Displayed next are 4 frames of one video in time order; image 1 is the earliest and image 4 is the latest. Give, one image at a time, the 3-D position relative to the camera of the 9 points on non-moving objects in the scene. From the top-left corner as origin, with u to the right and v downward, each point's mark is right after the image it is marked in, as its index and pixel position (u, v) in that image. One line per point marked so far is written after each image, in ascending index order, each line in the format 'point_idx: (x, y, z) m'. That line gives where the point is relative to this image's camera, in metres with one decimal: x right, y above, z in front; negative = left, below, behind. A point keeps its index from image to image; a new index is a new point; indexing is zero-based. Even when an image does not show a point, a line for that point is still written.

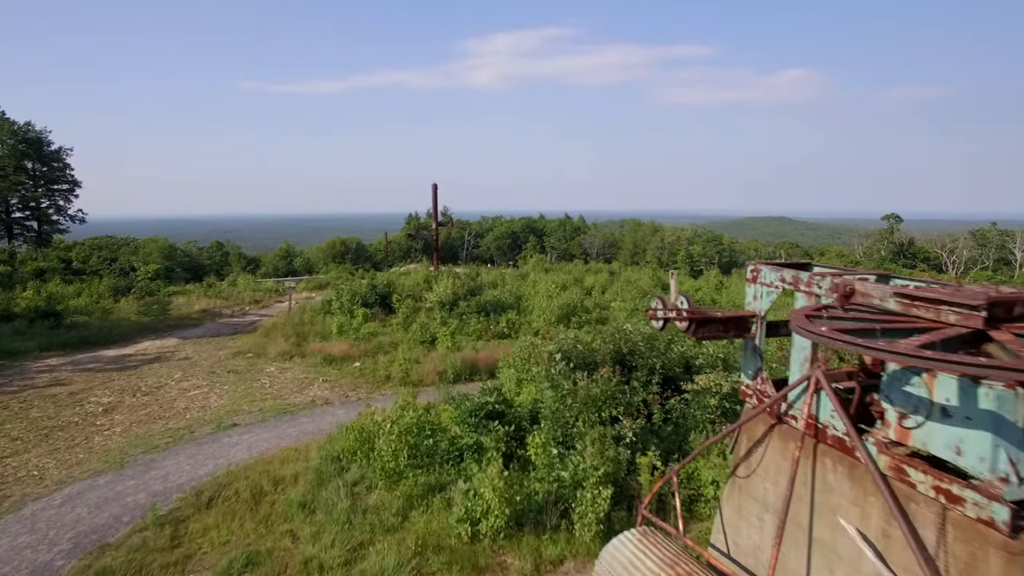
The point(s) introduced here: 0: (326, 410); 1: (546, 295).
0: (-1.7, -1.1, +6.8) m
1: (+0.6, -0.2, +12.9) m
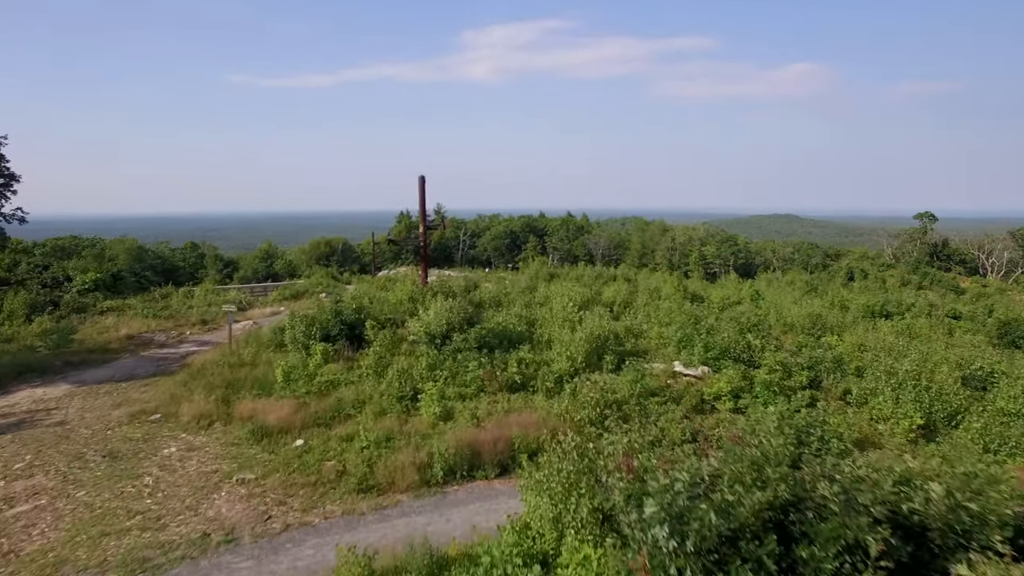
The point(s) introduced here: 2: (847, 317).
0: (-1.5, -1.4, +3.9) m
1: (+0.7, -0.5, +10.0) m
2: (+6.7, -0.6, +14.9) m
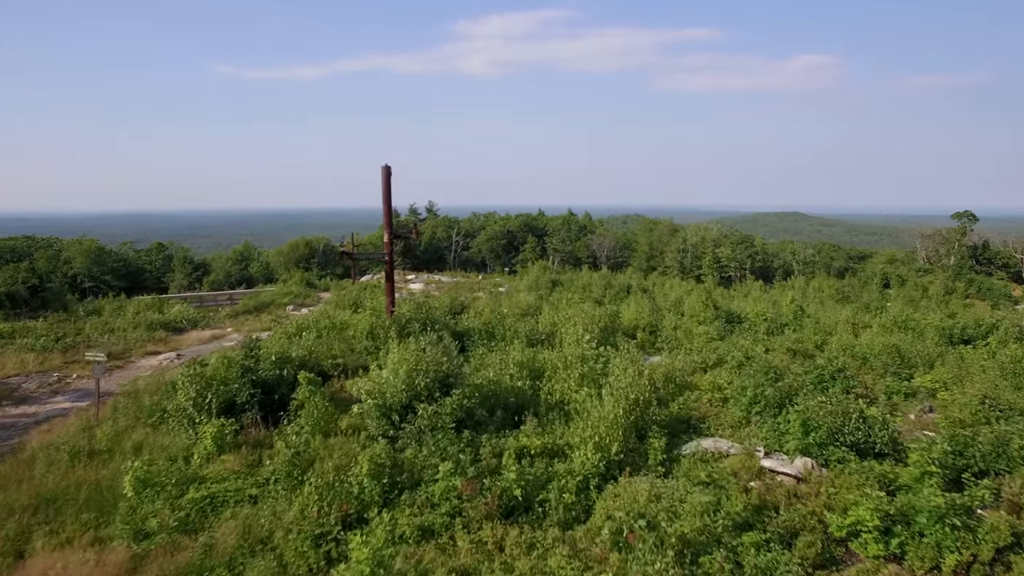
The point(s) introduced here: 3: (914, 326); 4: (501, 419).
0: (-1.6, -1.8, +1.0) m
1: (+0.7, -0.8, +7.1) m
2: (+6.7, -0.9, +12.0) m
3: (+7.7, -0.7, +14.3) m
4: (-0.1, -1.0, +5.9) m
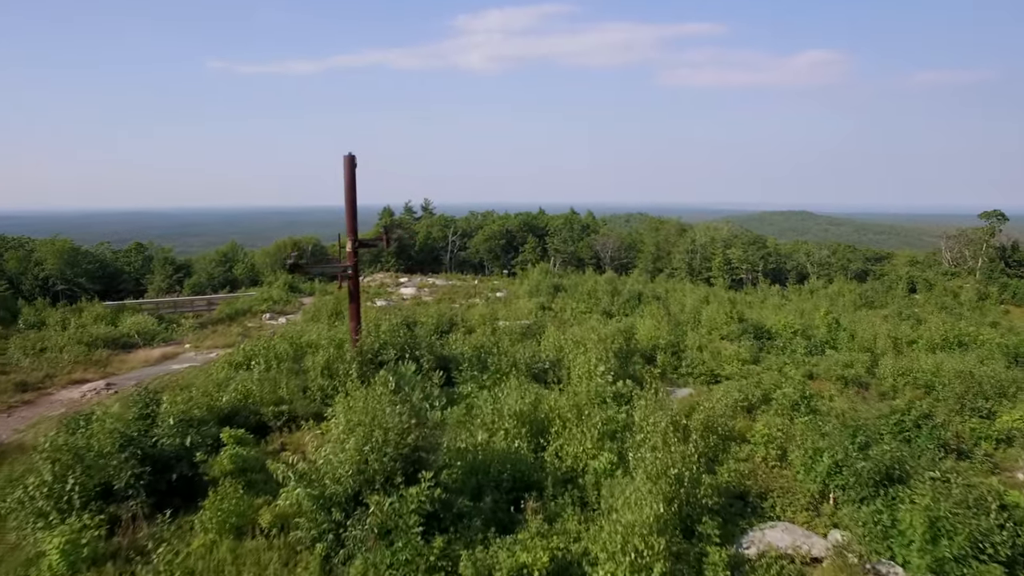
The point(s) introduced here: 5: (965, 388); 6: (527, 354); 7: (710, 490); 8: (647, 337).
0: (-1.6, -2.0, -0.7) m
1: (+0.6, -1.0, +5.3) m
2: (+6.6, -1.1, +10.3) m
3: (+7.7, -0.9, +12.5) m
4: (-0.1, -1.2, +4.2) m
5: (+5.2, -1.1, +8.5) m
6: (+0.2, -0.7, +7.8) m
7: (+1.2, -1.2, +4.6) m
8: (+1.8, -0.7, +10.0) m
